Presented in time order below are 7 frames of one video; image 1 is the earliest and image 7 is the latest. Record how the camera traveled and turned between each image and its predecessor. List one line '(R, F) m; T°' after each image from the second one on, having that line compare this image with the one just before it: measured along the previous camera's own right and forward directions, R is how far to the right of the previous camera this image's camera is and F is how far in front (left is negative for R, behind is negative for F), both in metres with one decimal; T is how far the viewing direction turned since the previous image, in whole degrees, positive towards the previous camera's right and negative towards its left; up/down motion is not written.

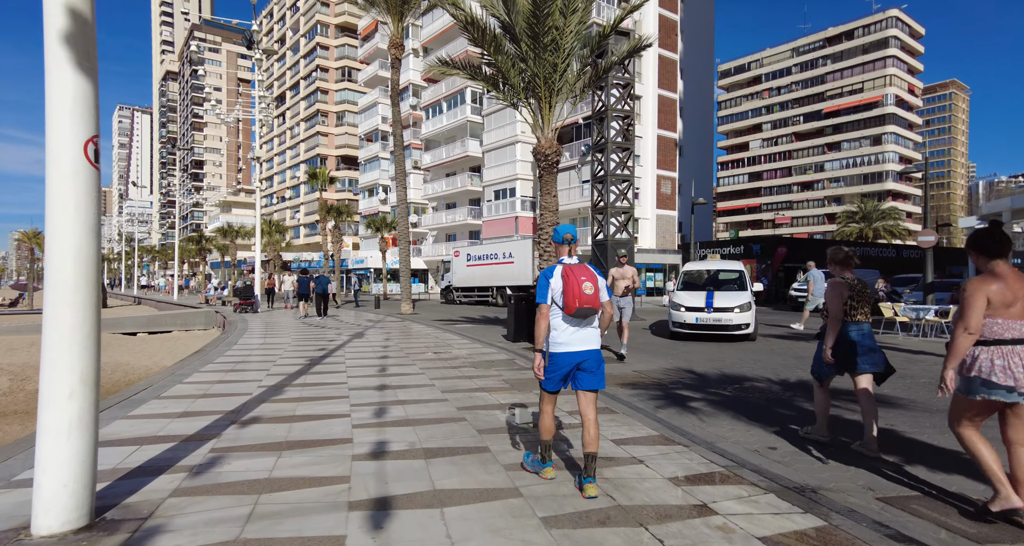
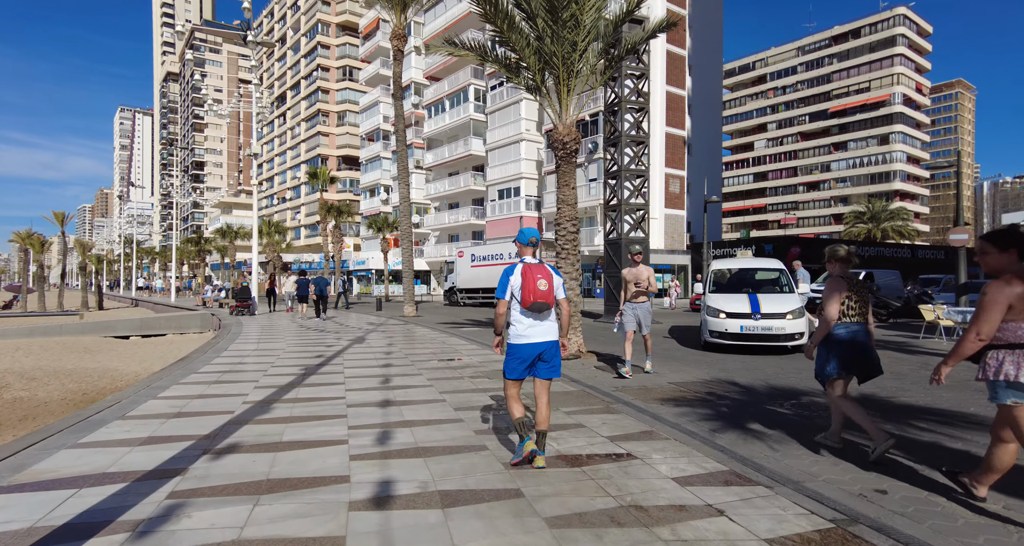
(-0.2, +0.8) m; 0°
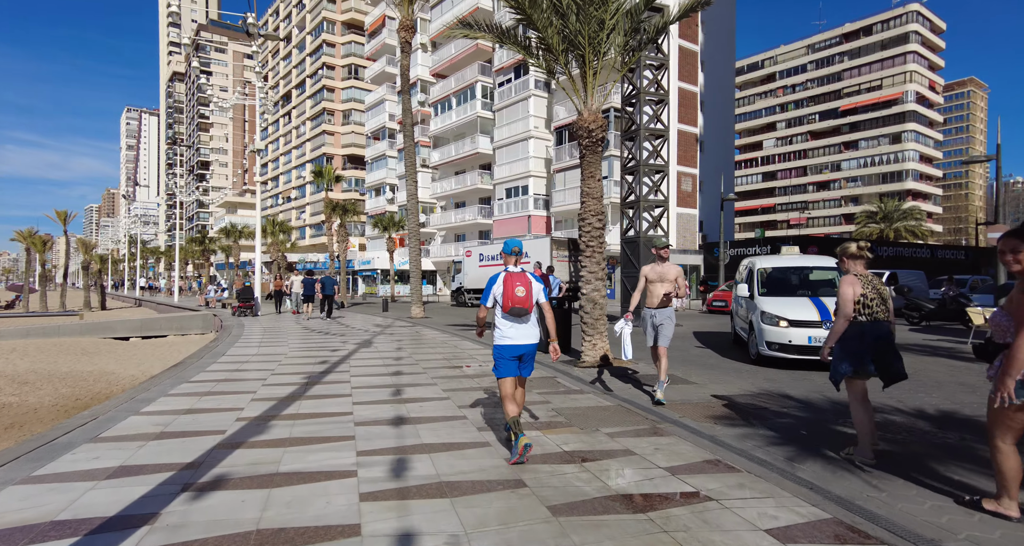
(-0.2, +0.7) m; 0°
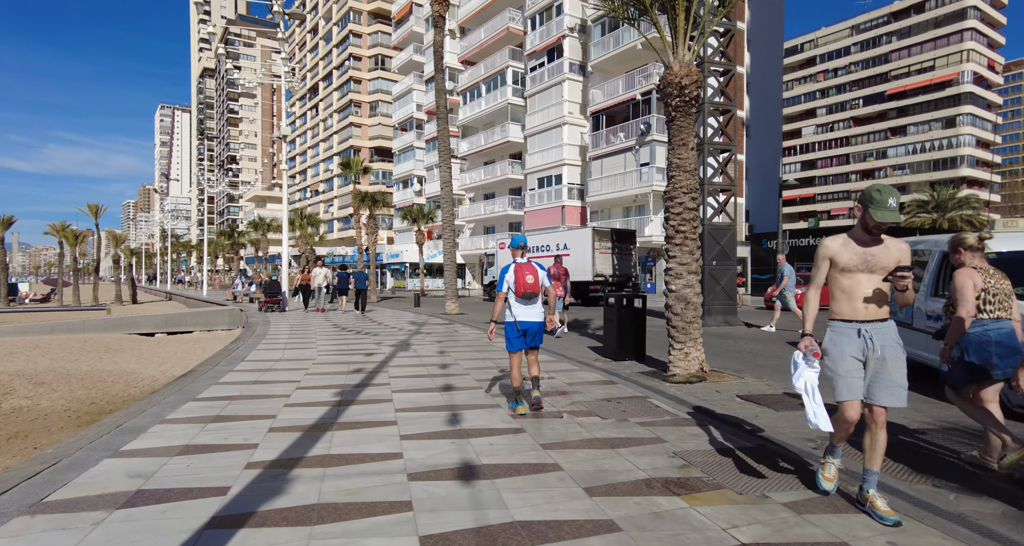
(-0.6, +1.4) m; -3°
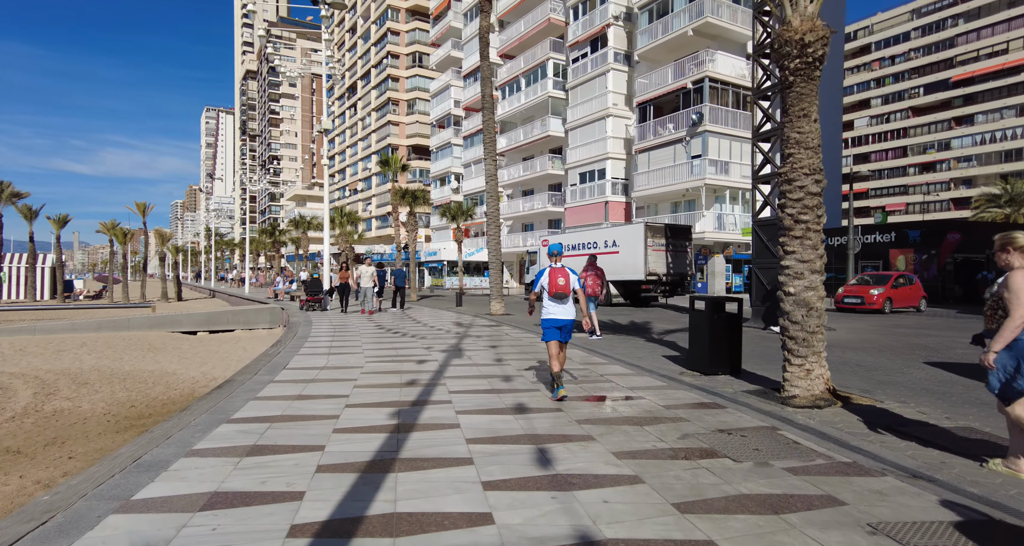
(-0.5, +1.0) m; -4°
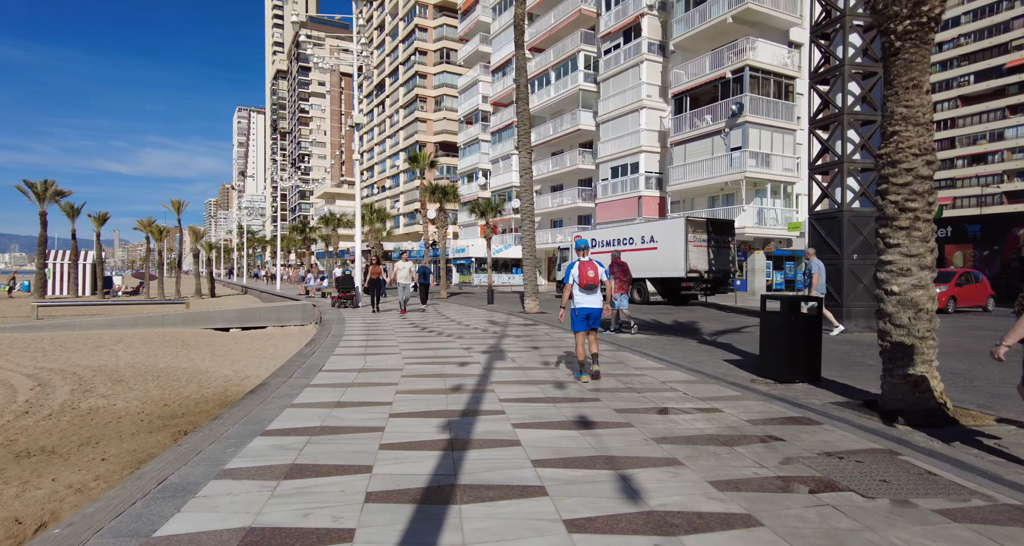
(-0.3, +0.6) m; -3°
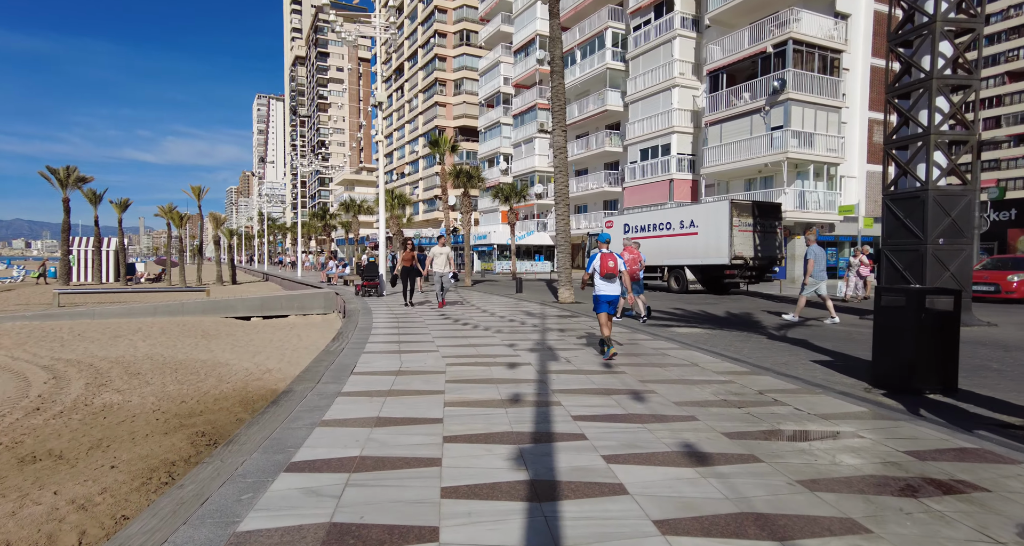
(-0.5, +1.0) m; -2°
